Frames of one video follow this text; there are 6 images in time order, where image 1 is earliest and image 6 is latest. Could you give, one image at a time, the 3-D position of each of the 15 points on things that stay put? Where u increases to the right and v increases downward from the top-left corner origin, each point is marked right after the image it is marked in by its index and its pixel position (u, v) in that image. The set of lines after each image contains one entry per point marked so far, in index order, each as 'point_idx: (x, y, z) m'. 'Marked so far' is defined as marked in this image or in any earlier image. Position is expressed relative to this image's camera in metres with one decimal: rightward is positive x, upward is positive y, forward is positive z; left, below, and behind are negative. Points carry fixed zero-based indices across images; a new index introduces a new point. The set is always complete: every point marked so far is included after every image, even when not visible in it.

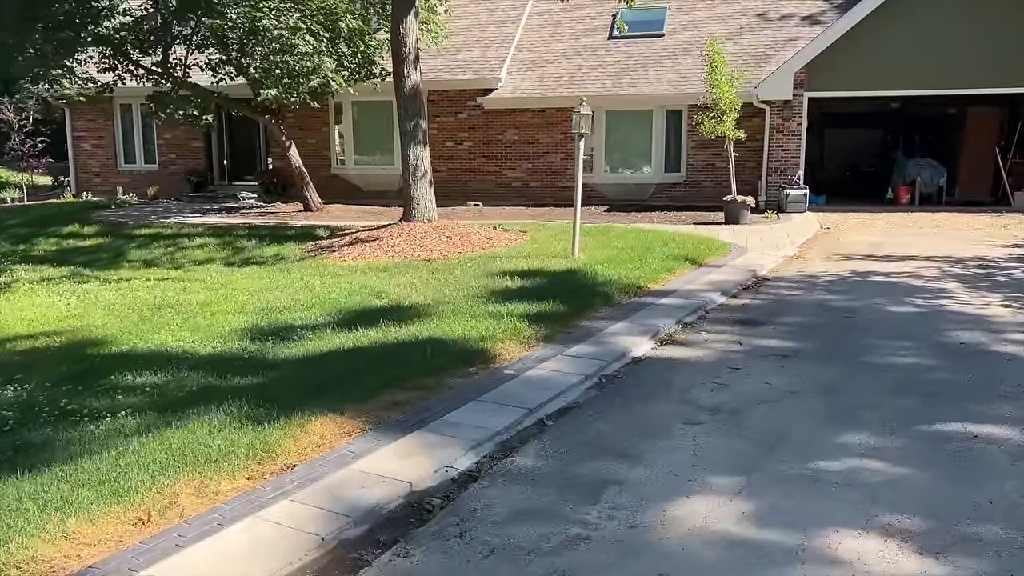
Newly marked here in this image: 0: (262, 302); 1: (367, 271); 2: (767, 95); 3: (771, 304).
0: (-2.6, -0.1, +9.0) m
1: (-1.8, +0.2, +10.7) m
2: (+5.1, +3.9, +17.2) m
3: (+2.5, -0.2, +8.4) m
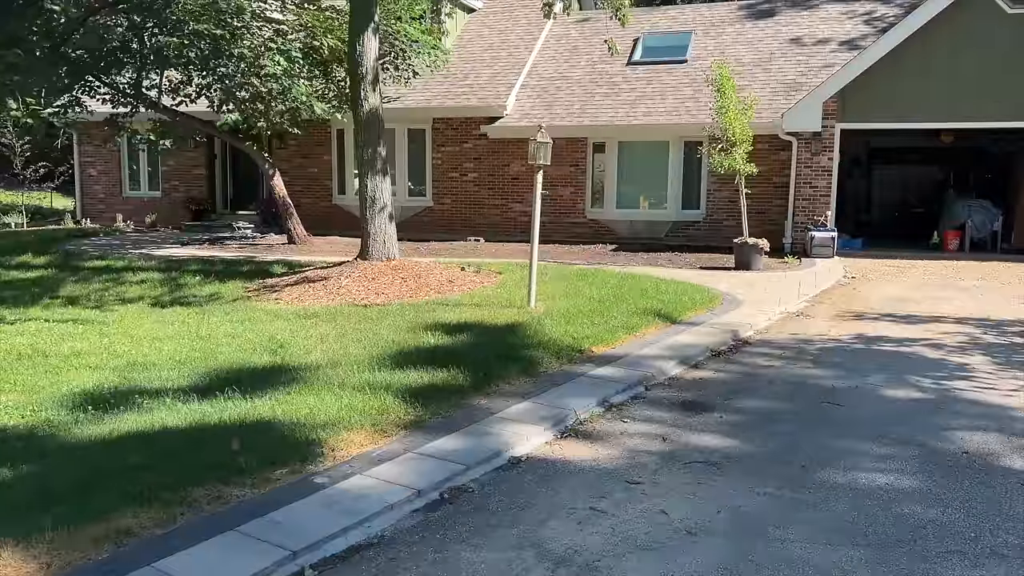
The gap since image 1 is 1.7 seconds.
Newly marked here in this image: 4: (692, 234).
0: (-3.4, -0.6, +7.7) m
1: (-2.4, -0.3, +9.4) m
2: (+5.1, +2.9, +15.4) m
3: (+1.8, -0.7, +6.8) m
4: (+3.7, +1.1, +17.7) m
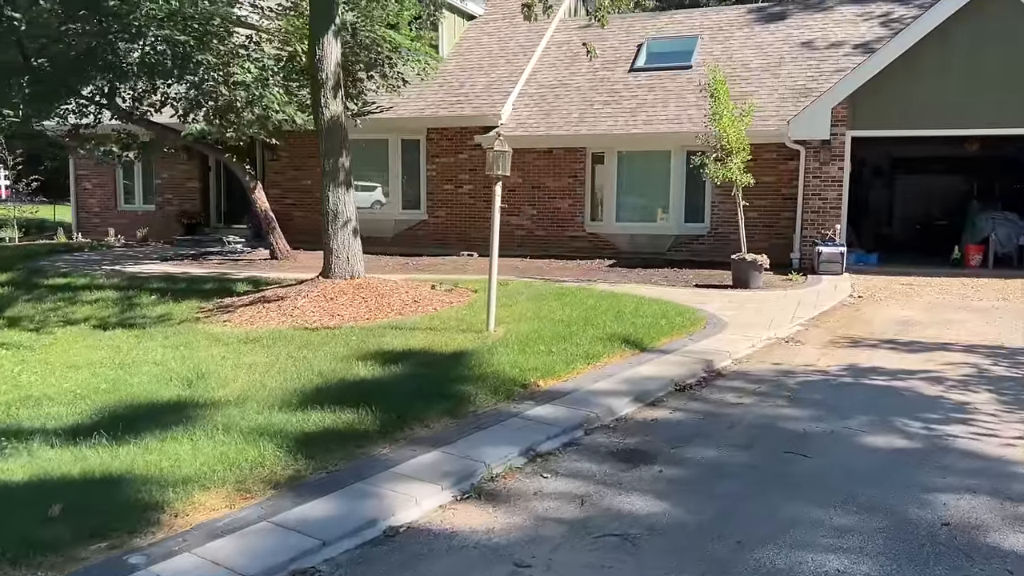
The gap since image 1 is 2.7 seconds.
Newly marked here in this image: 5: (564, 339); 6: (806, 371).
0: (-3.8, -0.8, +7.0) m
1: (-2.9, -0.6, +8.6) m
2: (+4.9, +2.6, +14.5) m
3: (+1.2, -0.9, +5.9) m
4: (+3.6, +0.8, +16.8) m
5: (+0.5, -0.5, +8.1) m
6: (+2.5, -0.7, +7.4) m
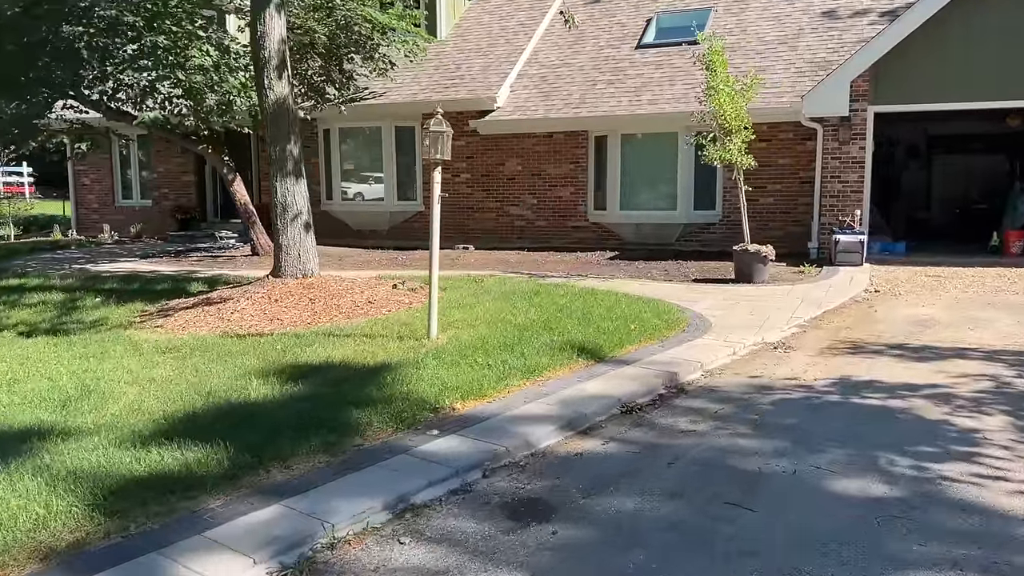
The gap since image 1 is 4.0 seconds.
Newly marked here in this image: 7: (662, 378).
0: (-4.4, -0.9, +6.2) m
1: (-3.3, -0.6, +7.7) m
2: (+4.7, +2.7, +13.1) m
3: (+0.6, -1.0, +4.8) m
4: (+3.5, +0.9, +15.6) m
5: (0.0, -0.5, +7.0) m
6: (+2.0, -0.7, +6.2) m
7: (+1.1, -0.7, +6.3) m
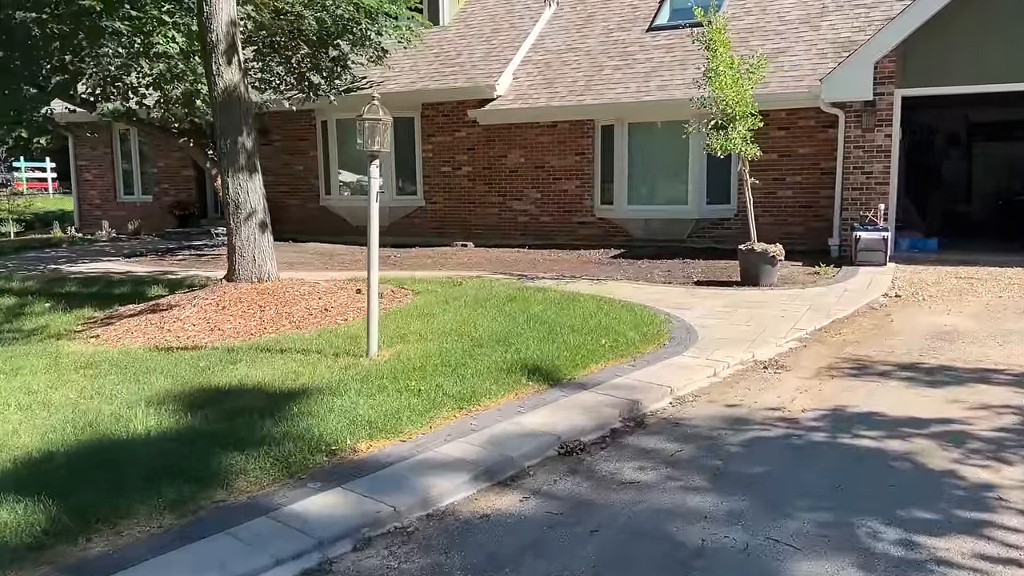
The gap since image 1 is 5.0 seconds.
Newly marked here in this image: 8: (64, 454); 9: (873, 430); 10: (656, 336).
0: (-4.8, -1.0, +5.5) m
1: (-3.7, -0.7, +7.0) m
2: (+4.5, +2.7, +12.0) m
3: (+0.1, -1.1, +3.9) m
4: (+3.5, +0.9, +14.5) m
5: (-0.4, -0.6, +6.1) m
6: (+1.6, -0.8, +5.2) m
7: (+0.7, -0.7, +5.3) m
8: (-2.4, -0.9, +4.6) m
9: (+2.1, -0.8, +4.9) m
10: (+1.2, -0.4, +7.2) m
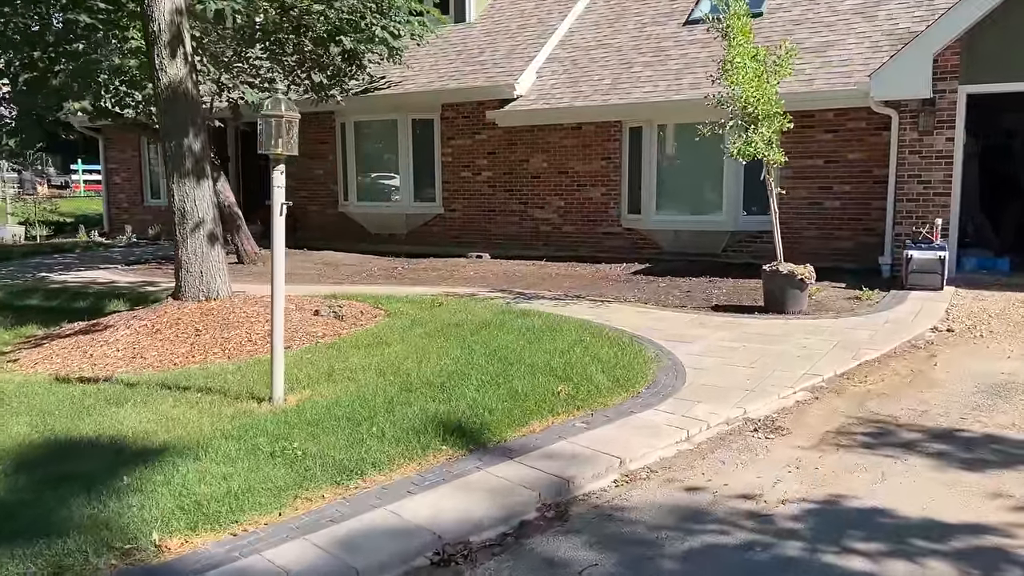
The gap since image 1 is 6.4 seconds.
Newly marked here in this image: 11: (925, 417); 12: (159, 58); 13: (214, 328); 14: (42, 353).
0: (-5.3, -1.1, +4.7) m
1: (-4.1, -0.8, +6.1) m
2: (+4.6, +2.4, +10.4) m
3: (-0.5, -1.3, +2.7) m
4: (+3.7, +0.6, +13.0) m
5: (-0.9, -0.8, +5.0) m
6: (+1.0, -1.0, +3.9) m
7: (+0.2, -1.0, +4.1) m
8: (-3.0, -1.0, +3.6) m
9: (+1.5, -1.1, +3.6) m
10: (+0.8, -0.6, +5.9) m
11: (+2.6, -0.8, +5.3) m
12: (-3.2, +2.1, +7.7) m
13: (-2.6, -0.4, +7.5) m
14: (-4.1, -0.5, +7.5) m
